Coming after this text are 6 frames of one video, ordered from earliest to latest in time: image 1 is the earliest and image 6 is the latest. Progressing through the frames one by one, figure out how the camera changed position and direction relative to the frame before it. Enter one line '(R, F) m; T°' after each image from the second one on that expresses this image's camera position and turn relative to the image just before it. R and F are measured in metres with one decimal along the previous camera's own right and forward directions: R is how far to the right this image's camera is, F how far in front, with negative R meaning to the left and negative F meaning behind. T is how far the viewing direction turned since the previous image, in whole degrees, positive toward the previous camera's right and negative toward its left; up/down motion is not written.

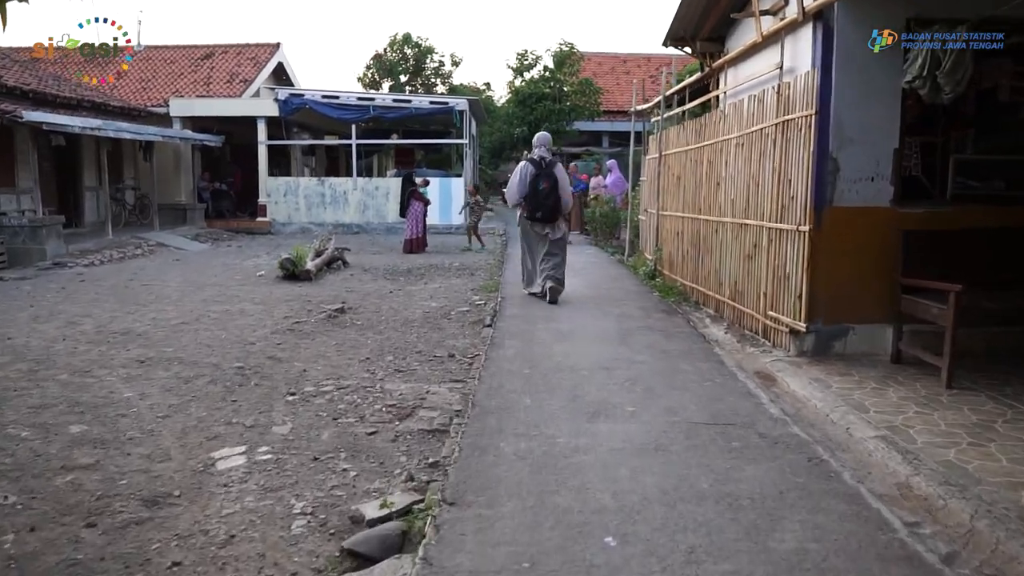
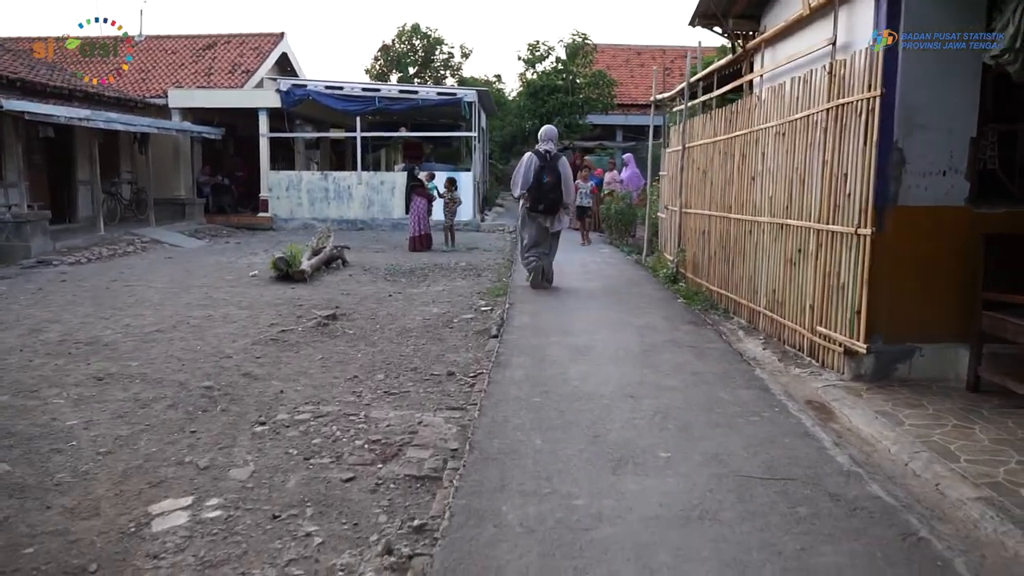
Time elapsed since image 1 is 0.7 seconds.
(0.0, +0.9) m; -1°
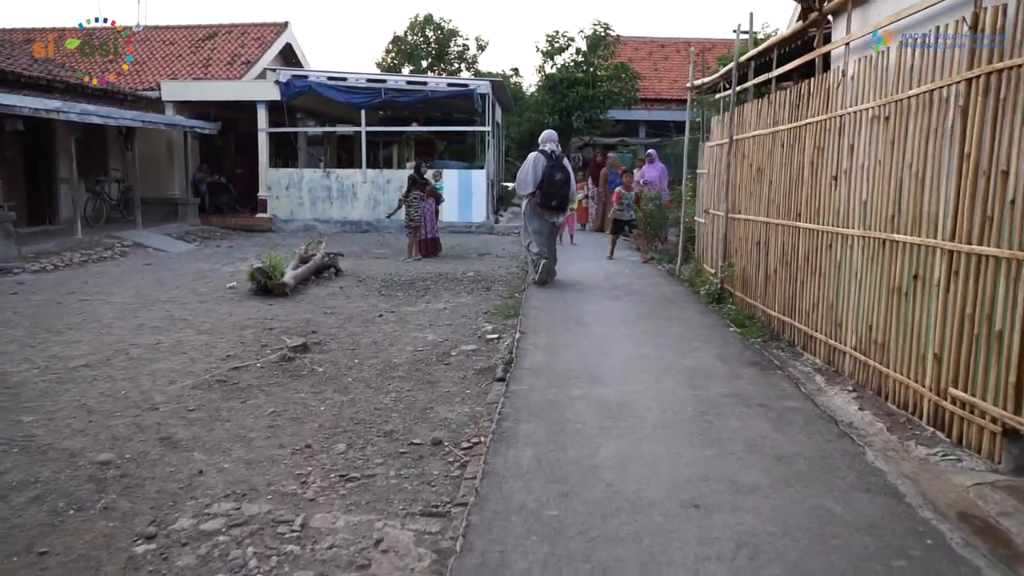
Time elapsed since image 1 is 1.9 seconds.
(+0.1, +1.7) m; -1°
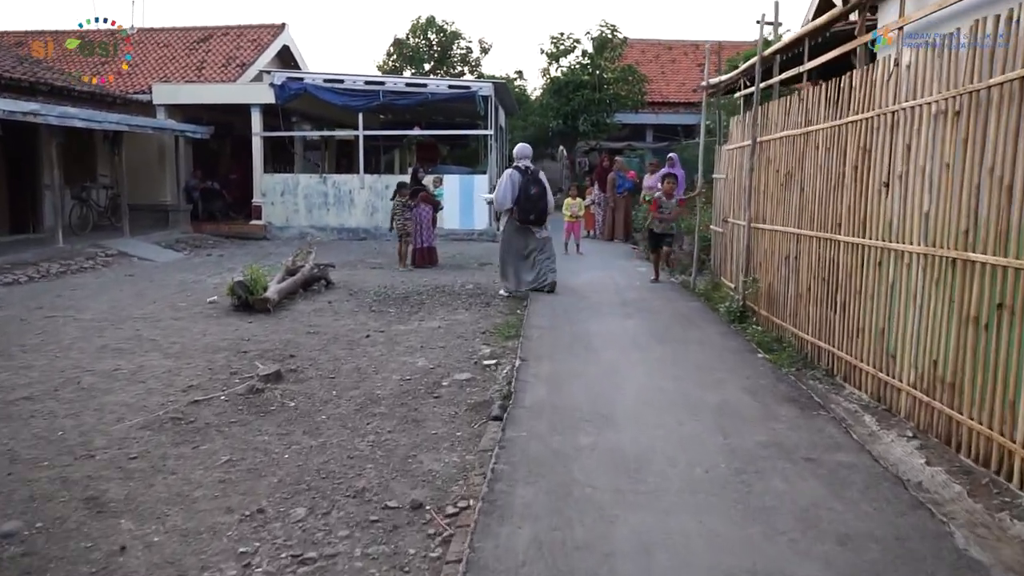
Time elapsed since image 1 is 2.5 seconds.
(0.0, +0.8) m; 0°
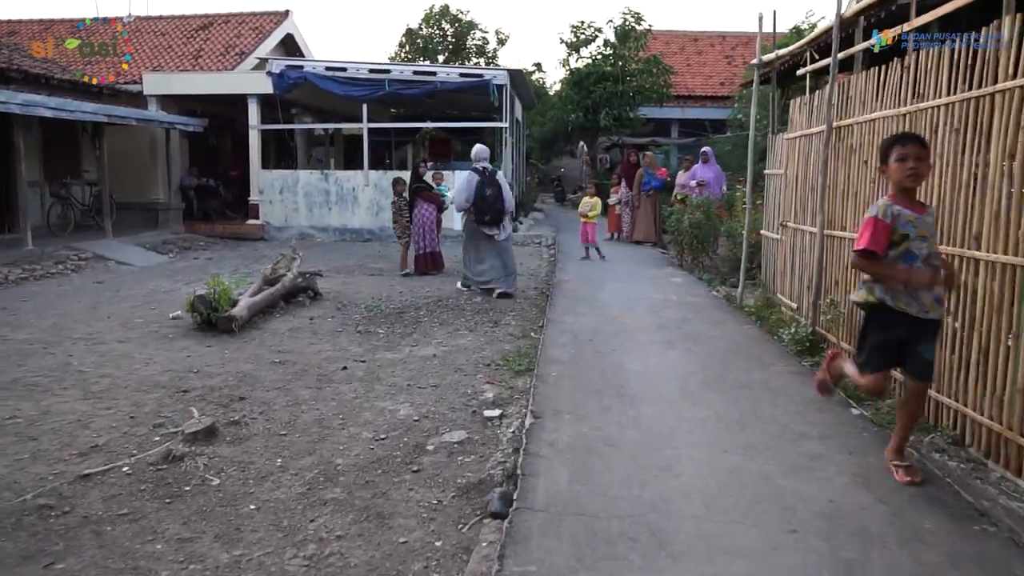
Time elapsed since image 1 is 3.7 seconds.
(+0.1, +1.6) m; -1°
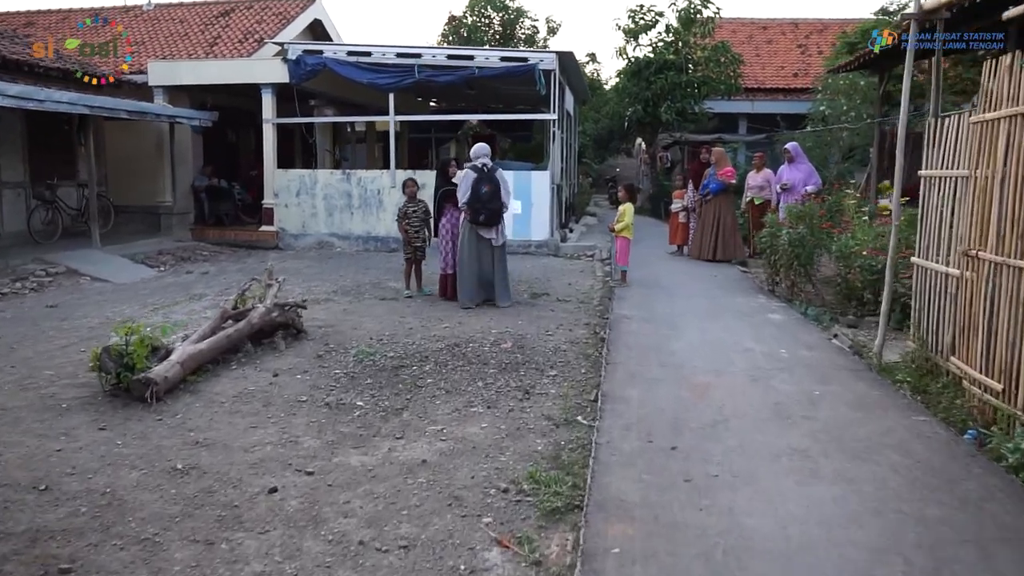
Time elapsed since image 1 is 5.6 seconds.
(+0.1, +2.6) m; -4°
